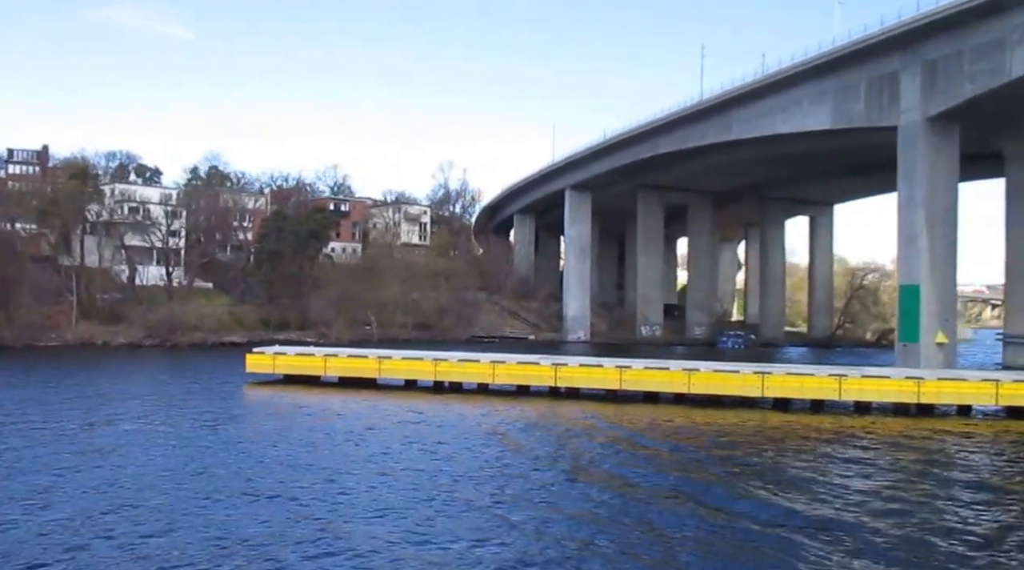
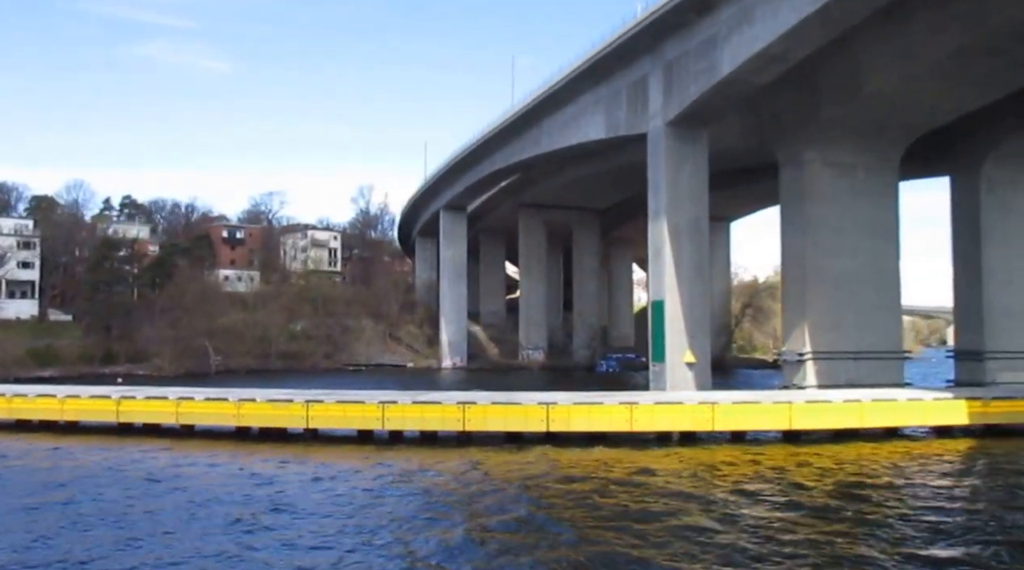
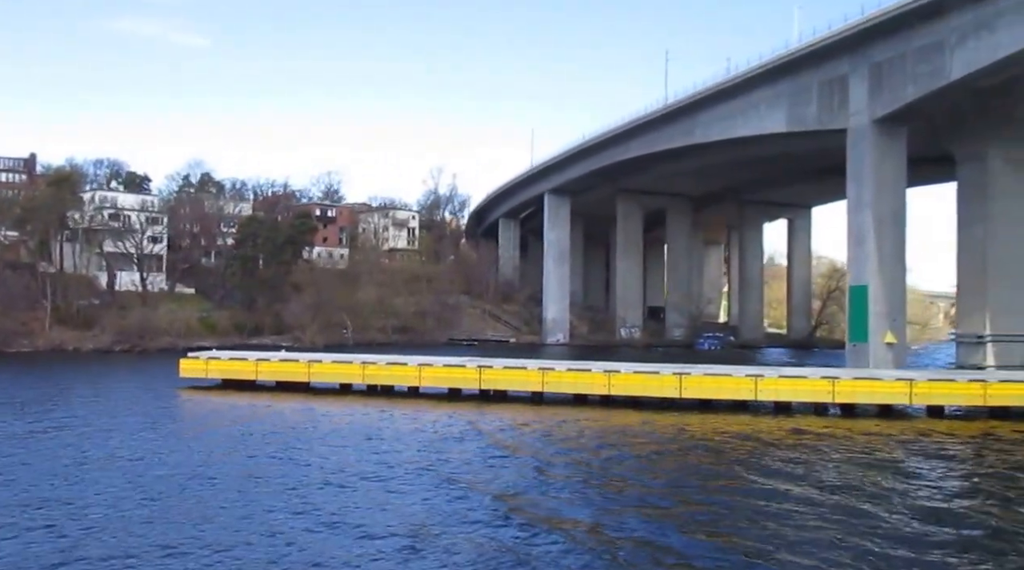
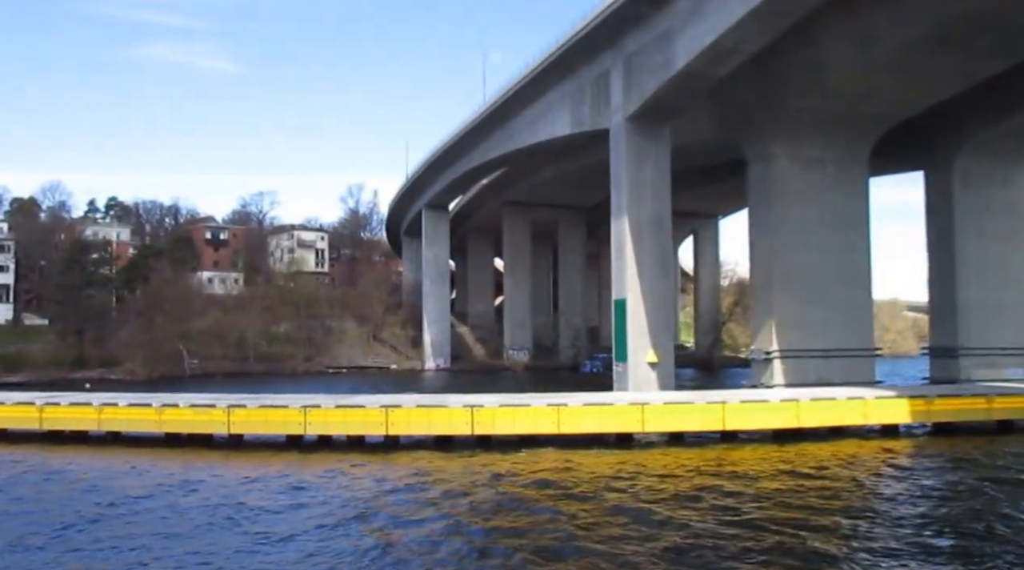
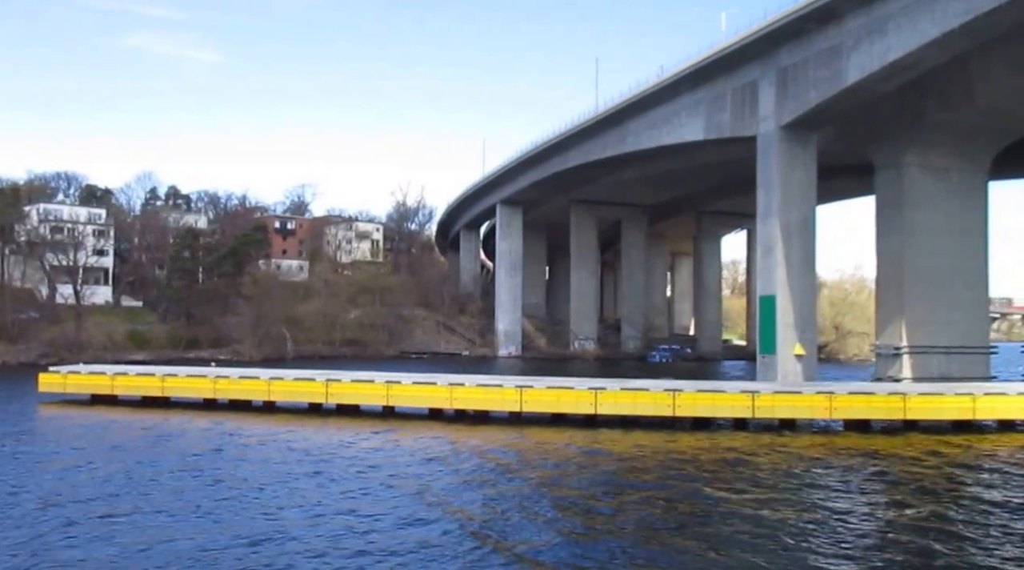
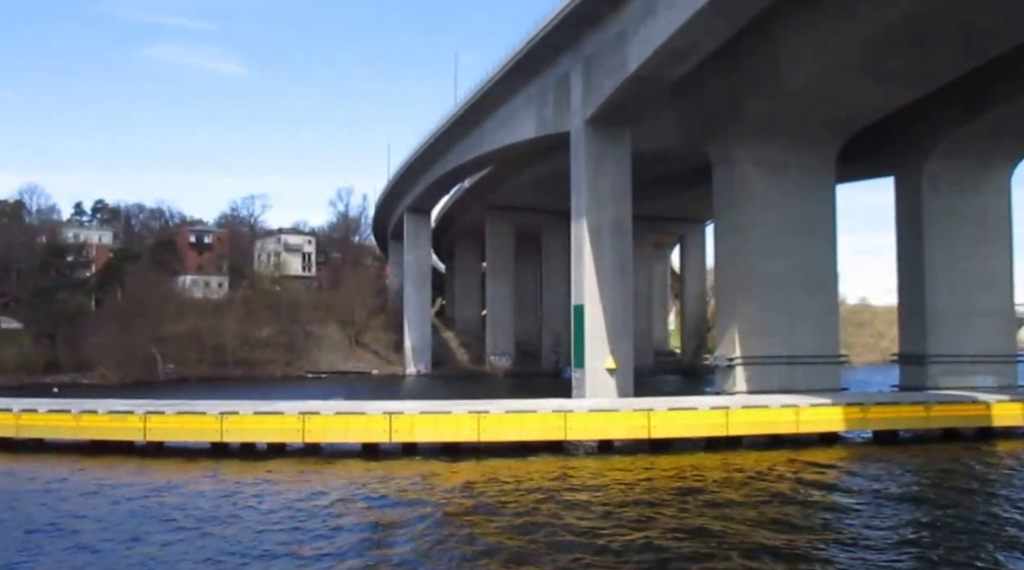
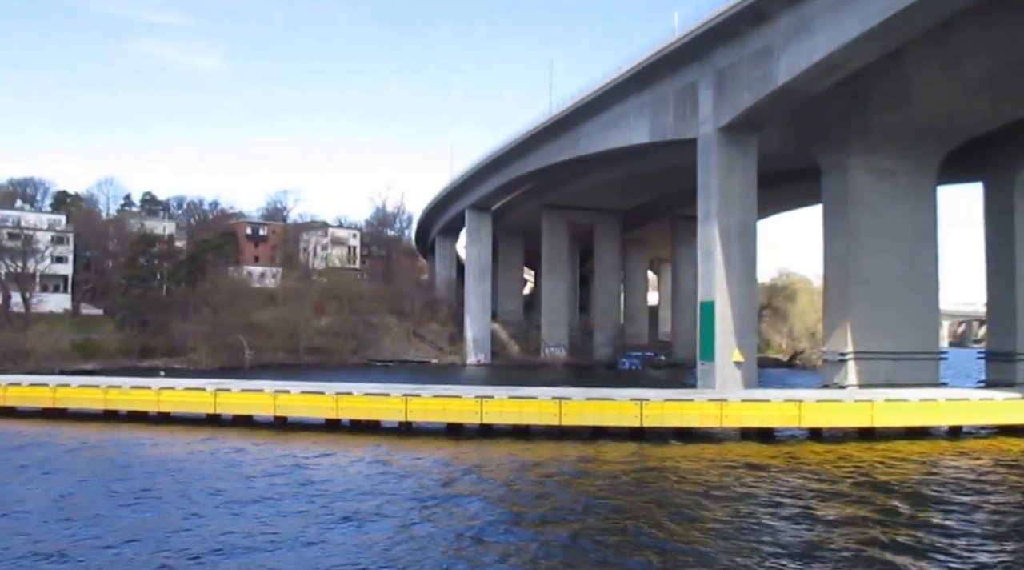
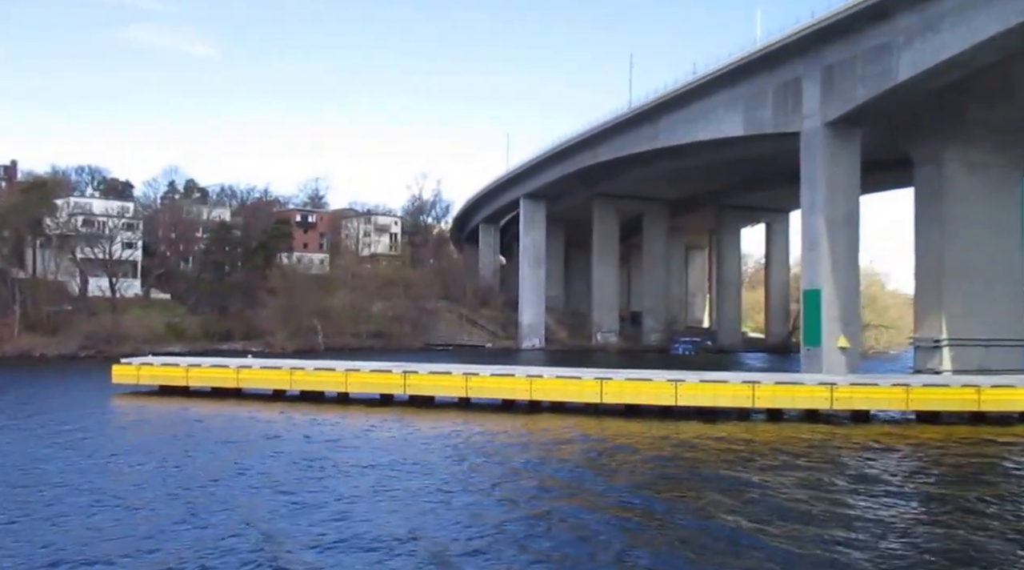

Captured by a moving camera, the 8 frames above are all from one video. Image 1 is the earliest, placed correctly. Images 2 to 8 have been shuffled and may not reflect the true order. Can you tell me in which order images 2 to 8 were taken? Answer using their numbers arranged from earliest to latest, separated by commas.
3, 8, 5, 7, 2, 4, 6
